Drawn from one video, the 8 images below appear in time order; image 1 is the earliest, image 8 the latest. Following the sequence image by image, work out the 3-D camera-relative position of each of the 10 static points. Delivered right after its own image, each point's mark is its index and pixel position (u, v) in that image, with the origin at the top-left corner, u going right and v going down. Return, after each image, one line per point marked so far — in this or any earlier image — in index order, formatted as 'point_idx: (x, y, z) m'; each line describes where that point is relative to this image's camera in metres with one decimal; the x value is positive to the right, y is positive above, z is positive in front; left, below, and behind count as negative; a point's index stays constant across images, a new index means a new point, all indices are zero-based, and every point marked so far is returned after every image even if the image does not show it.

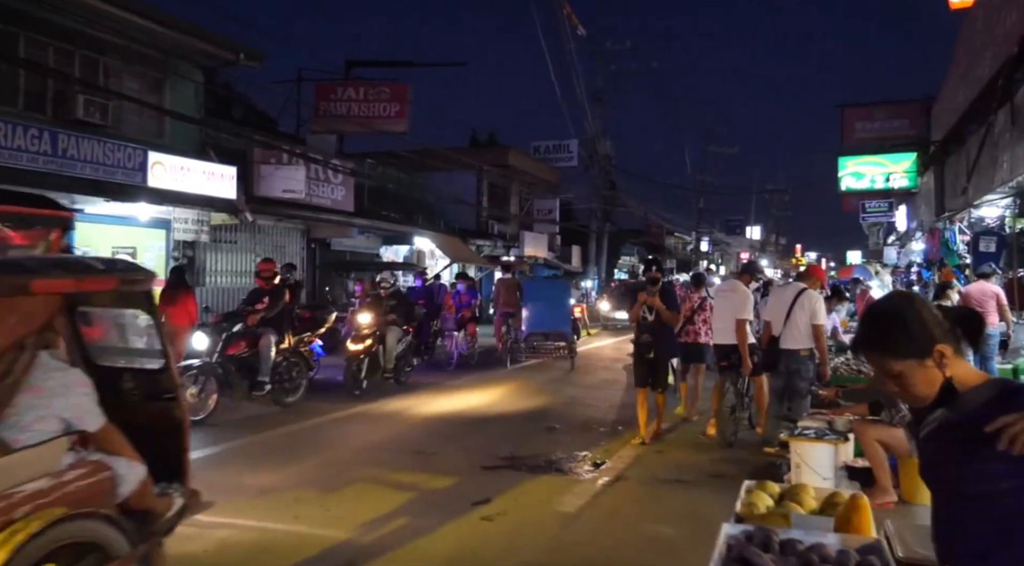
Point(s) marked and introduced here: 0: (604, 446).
0: (+0.9, -1.7, +8.1) m
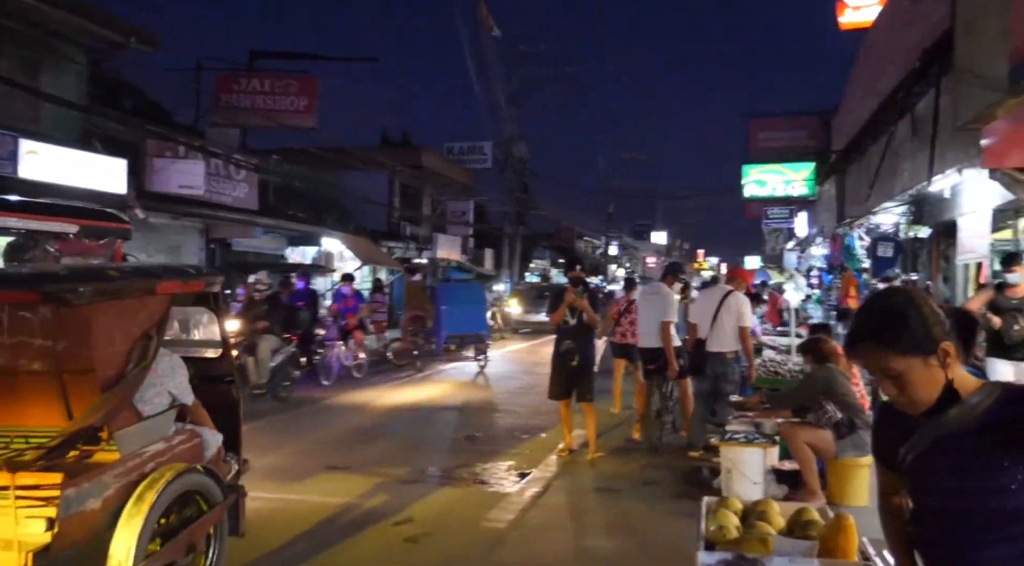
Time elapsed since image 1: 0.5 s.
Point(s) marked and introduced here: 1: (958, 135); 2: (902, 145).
0: (+0.1, -1.7, +7.9) m
1: (+5.3, +1.8, +9.5) m
2: (+6.1, +2.2, +12.6) m
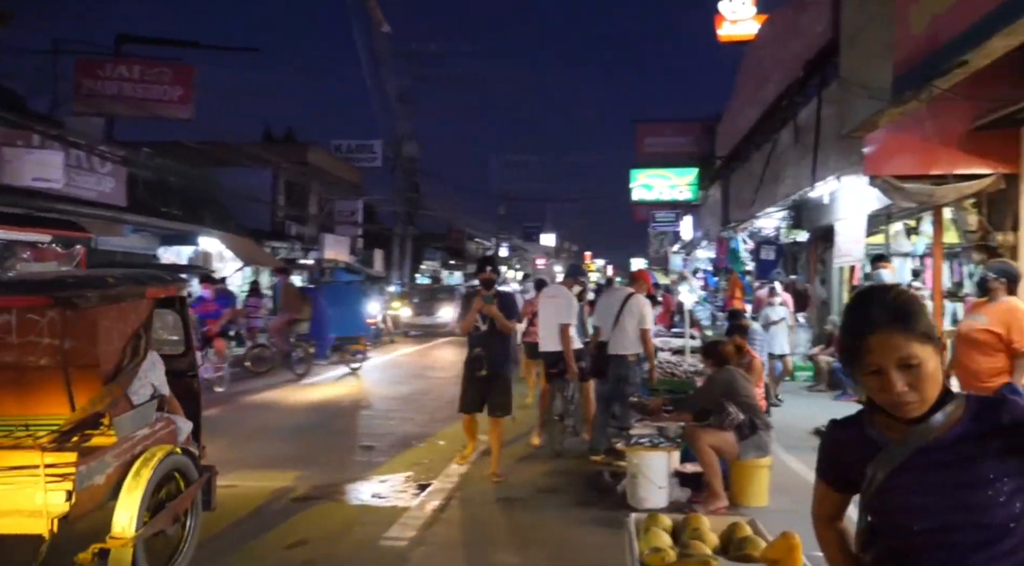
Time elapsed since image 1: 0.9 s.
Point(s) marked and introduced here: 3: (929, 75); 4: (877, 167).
0: (-0.8, -1.7, +7.5) m
1: (+4.1, +1.7, +9.9) m
2: (+4.5, +2.1, +13.1) m
3: (+3.3, +1.6, +6.4) m
4: (+3.9, +1.3, +8.7) m
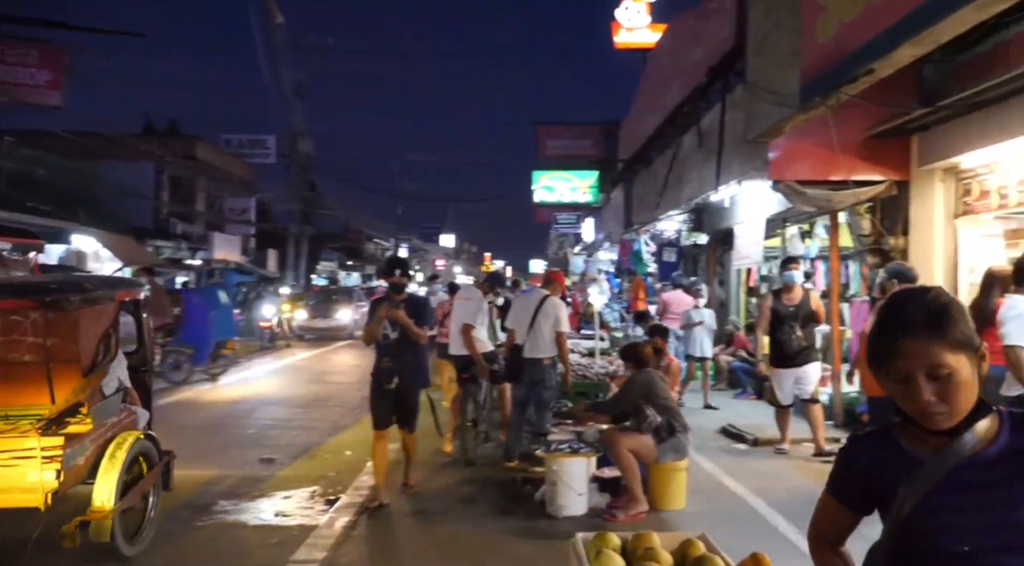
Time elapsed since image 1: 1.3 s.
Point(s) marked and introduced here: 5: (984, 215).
0: (-1.6, -1.7, +7.1) m
1: (+2.9, +1.7, +10.1) m
2: (+2.9, +2.1, +13.3) m
3: (+2.6, +1.6, +6.5) m
4: (+3.0, +1.2, +8.9) m
5: (+4.7, +0.7, +8.1) m
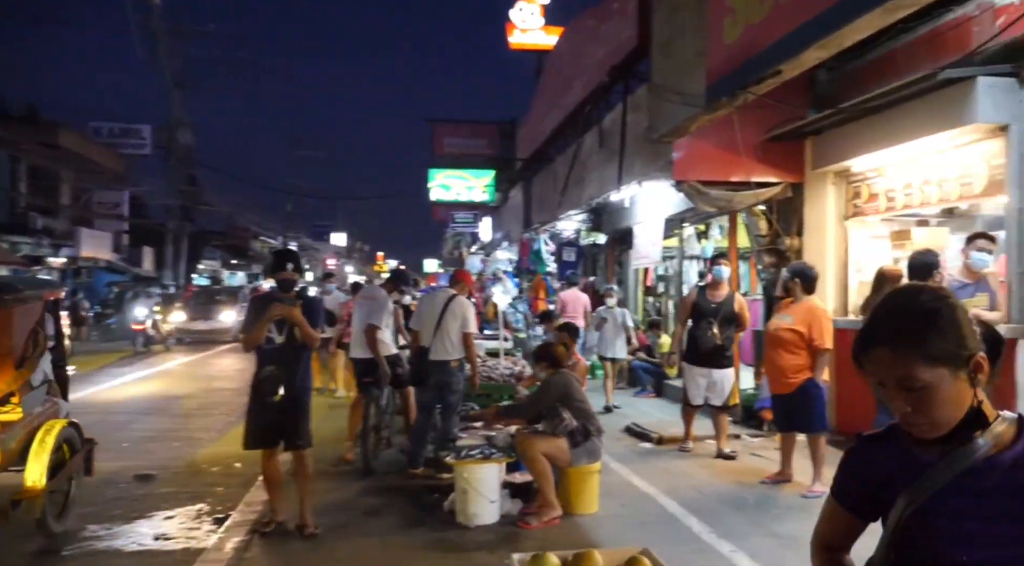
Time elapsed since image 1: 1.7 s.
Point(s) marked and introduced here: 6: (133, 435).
0: (-2.4, -1.7, +6.6) m
1: (+1.7, +1.7, +10.1) m
2: (+1.3, +2.1, +13.4) m
3: (+1.9, +1.6, +6.6) m
4: (+1.9, +1.2, +9.0) m
5: (+3.7, +0.7, +8.4) m
6: (-4.4, -1.7, +9.3) m
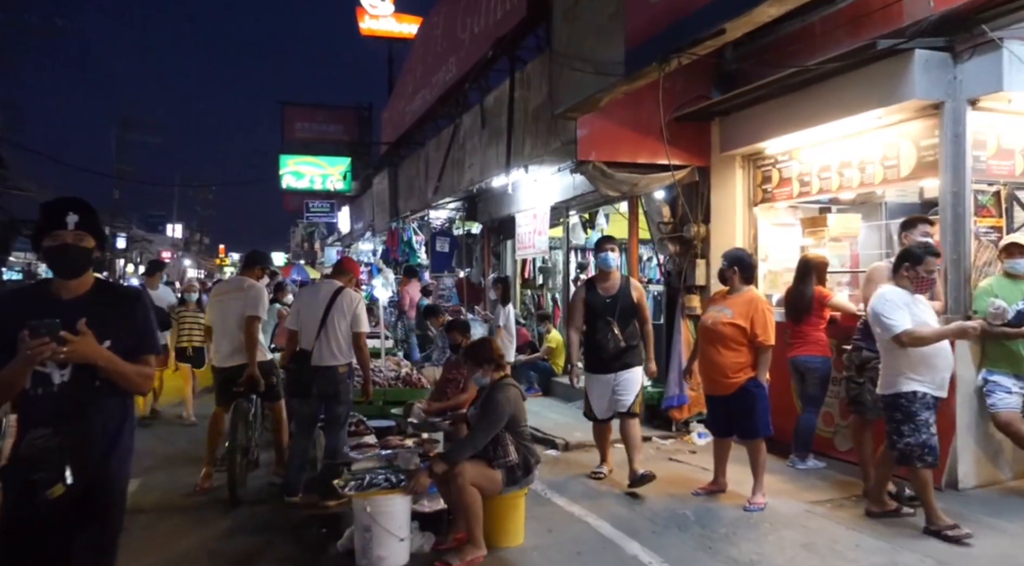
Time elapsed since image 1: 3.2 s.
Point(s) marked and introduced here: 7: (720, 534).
0: (-3.0, -1.7, +5.1) m
1: (+0.4, +1.8, +9.3) m
2: (-0.6, +2.2, +12.4) m
3: (+1.2, +1.7, +5.8) m
4: (+0.8, +1.3, +8.2) m
5: (+2.7, +0.8, +8.0) m
6: (-5.4, -1.7, +7.4) m
7: (+1.3, -1.6, +5.2) m
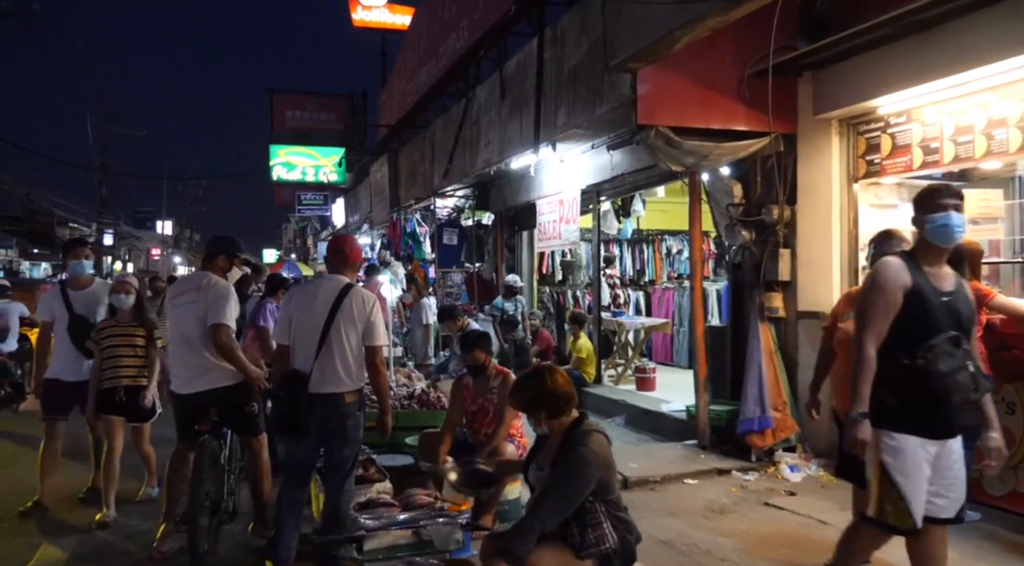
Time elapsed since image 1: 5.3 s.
0: (-2.6, -1.6, +3.5) m
1: (+0.7, +1.9, +7.7) m
2: (-0.3, +2.3, +10.7) m
3: (+1.5, +1.7, +4.2) m
4: (+1.1, +1.4, +6.6) m
5: (+3.0, +0.8, +6.4) m
6: (-5.1, -1.7, +5.7) m
7: (+1.7, -1.6, +3.5) m
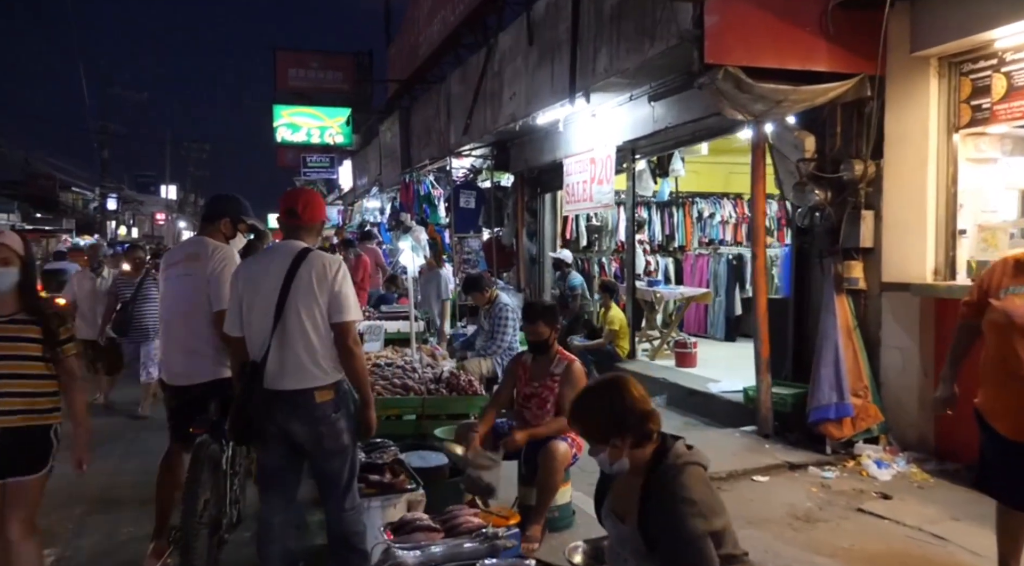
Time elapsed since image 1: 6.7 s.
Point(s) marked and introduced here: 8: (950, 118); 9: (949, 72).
0: (-2.3, -1.5, +2.7) m
1: (+1.0, +2.1, +6.7) m
2: (0.0, +2.7, +9.7) m
3: (+1.8, +1.9, +3.2) m
4: (+1.4, +1.6, +5.6) m
5: (+3.3, +1.1, +5.4) m
6: (-4.8, -1.5, +4.9) m
7: (+2.0, -1.5, +2.7) m
8: (+3.1, +1.2, +5.7) m
9: (+3.1, +1.5, +5.7) m
